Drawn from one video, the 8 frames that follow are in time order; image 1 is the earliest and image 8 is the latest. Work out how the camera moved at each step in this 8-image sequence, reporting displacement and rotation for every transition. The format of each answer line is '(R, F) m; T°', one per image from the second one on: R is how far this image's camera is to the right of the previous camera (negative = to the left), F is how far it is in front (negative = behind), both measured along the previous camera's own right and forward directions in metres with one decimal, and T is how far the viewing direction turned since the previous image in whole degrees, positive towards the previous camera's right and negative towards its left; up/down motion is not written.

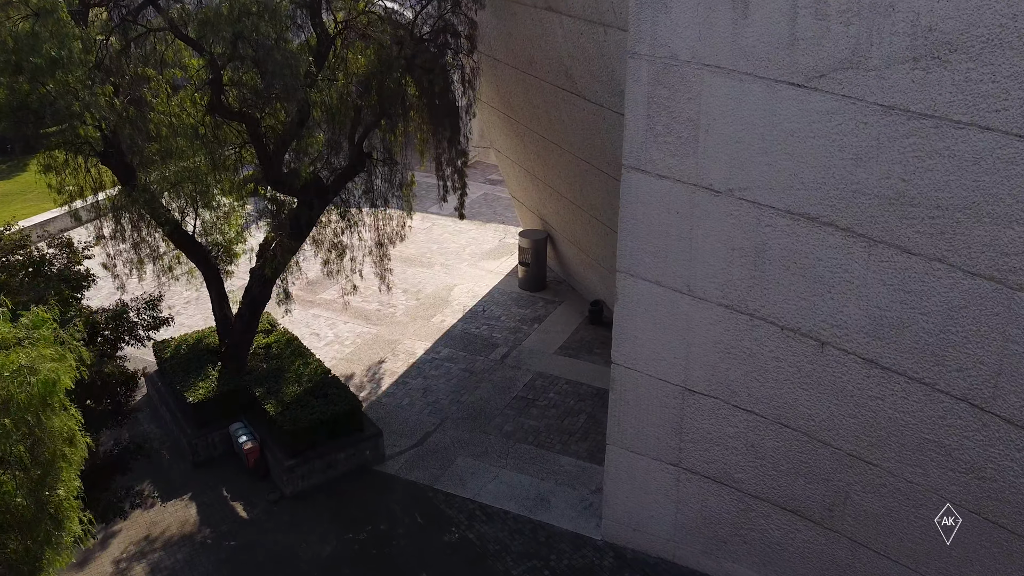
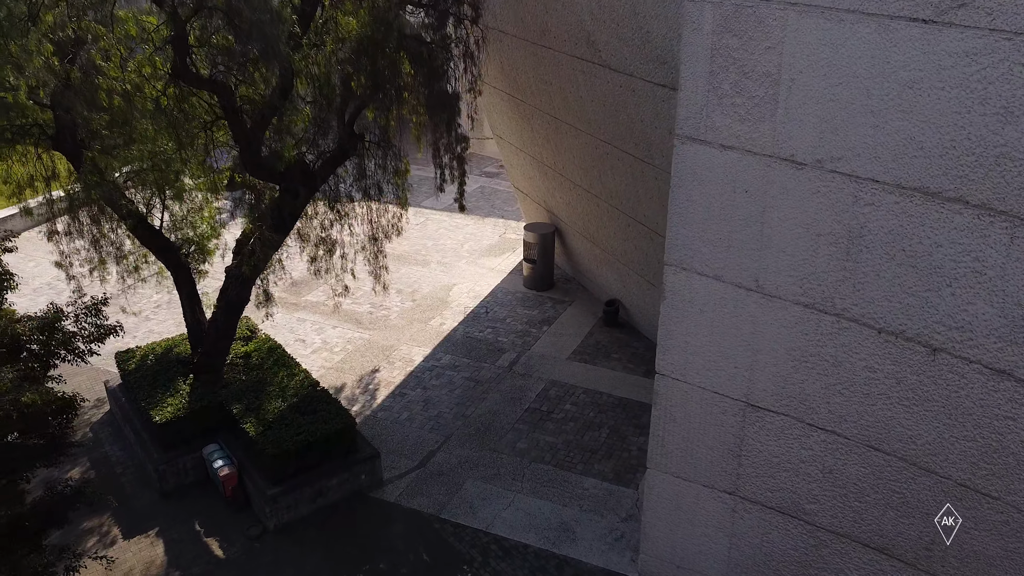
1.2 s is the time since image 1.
(-0.4, +1.5) m; +1°
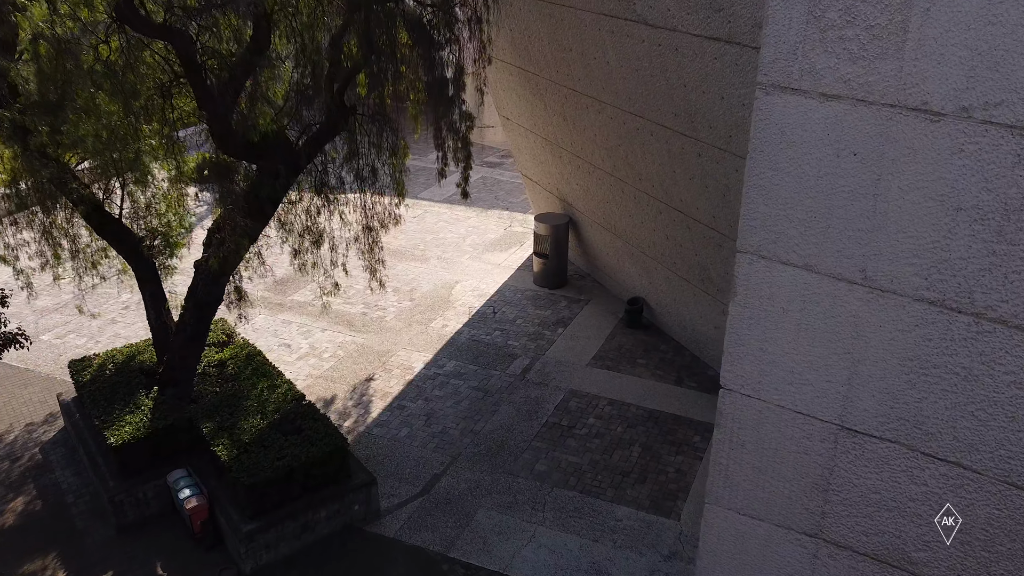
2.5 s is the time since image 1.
(-0.3, +1.5) m; +1°
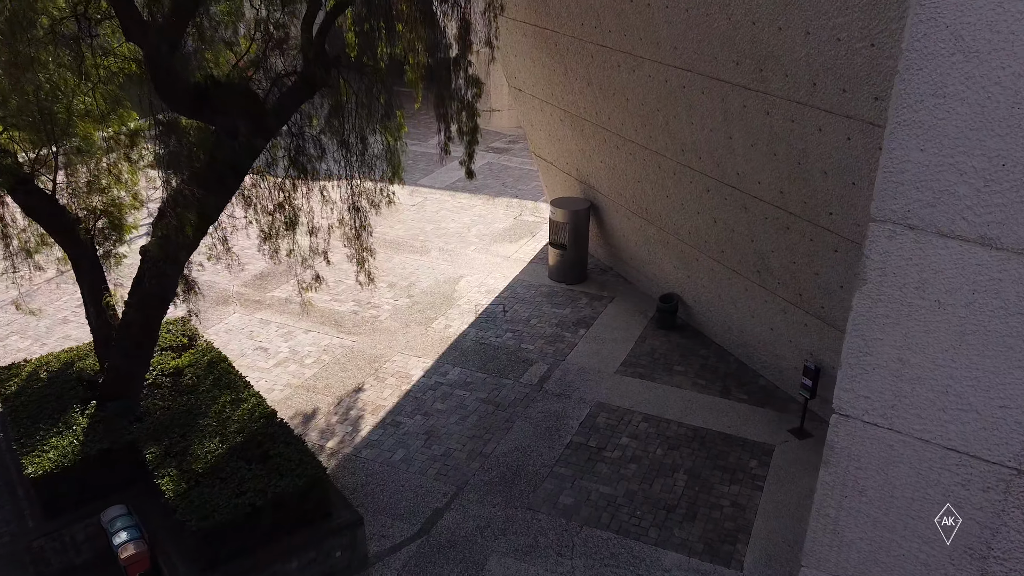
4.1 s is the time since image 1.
(-0.2, +1.7) m; 0°
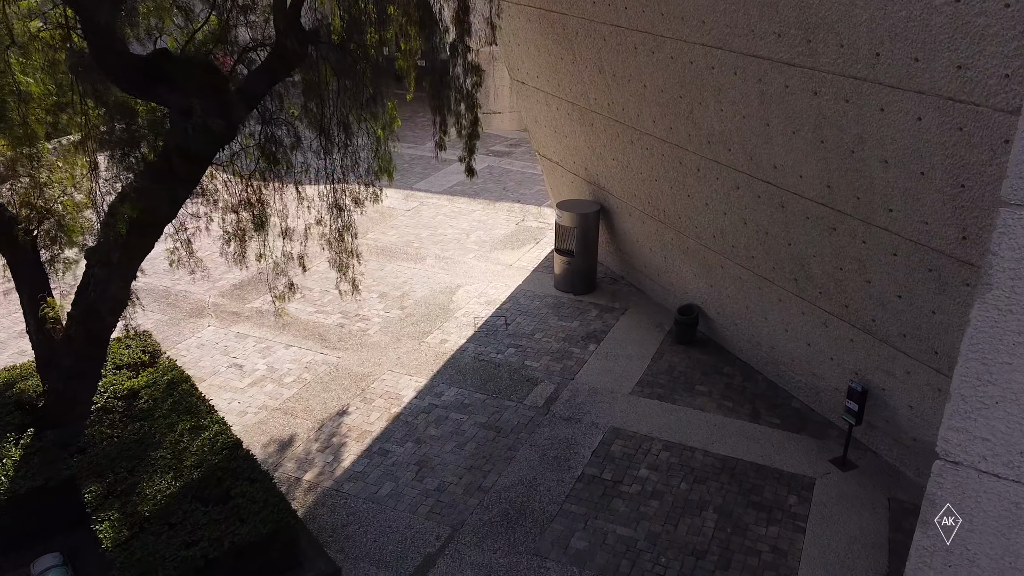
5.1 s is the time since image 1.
(0.0, +1.0) m; 0°
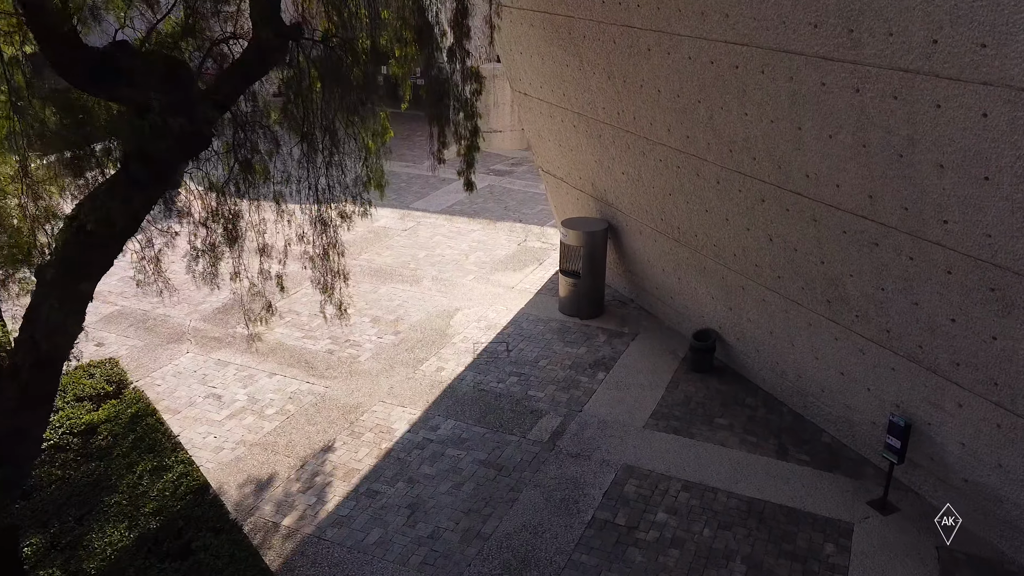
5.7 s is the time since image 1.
(0.0, +0.7) m; 0°
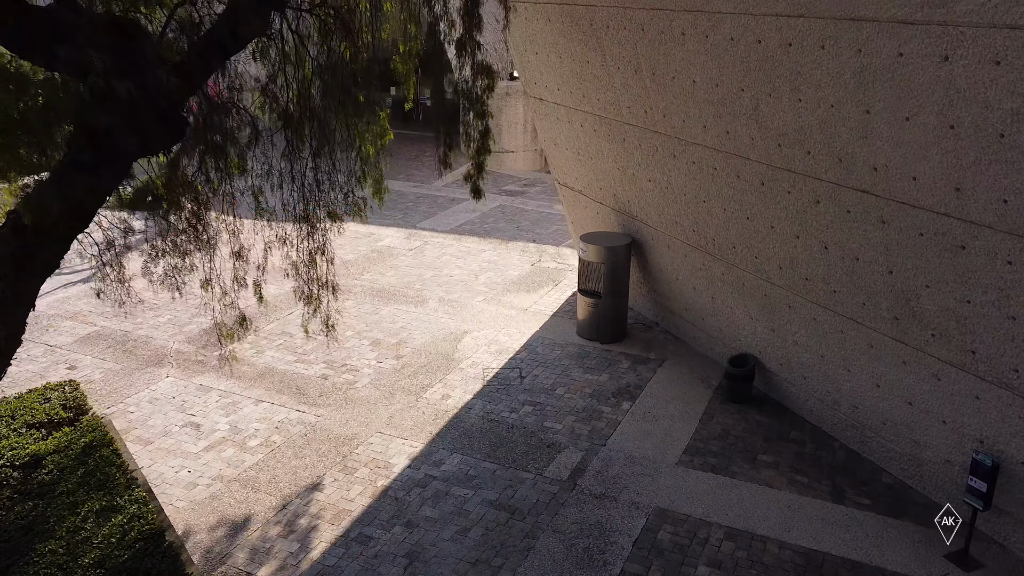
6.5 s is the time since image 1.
(0.0, +0.9) m; -1°
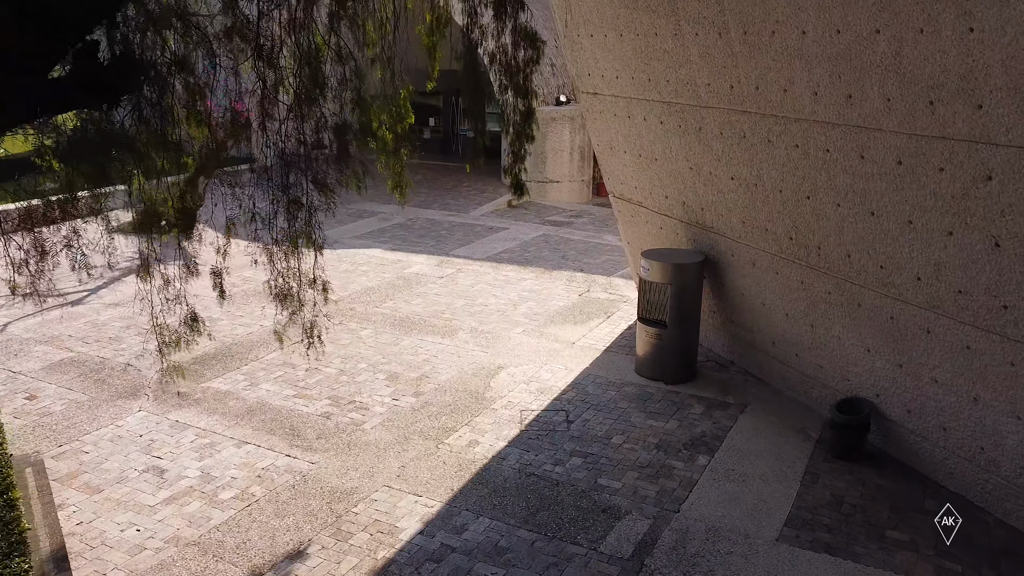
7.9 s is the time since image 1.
(-0.1, +1.6) m; -3°
